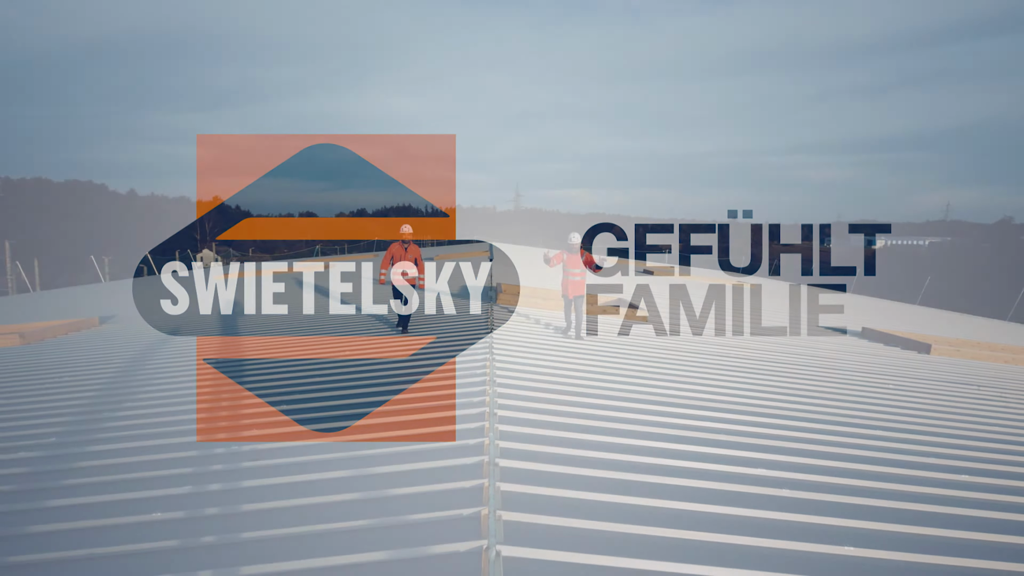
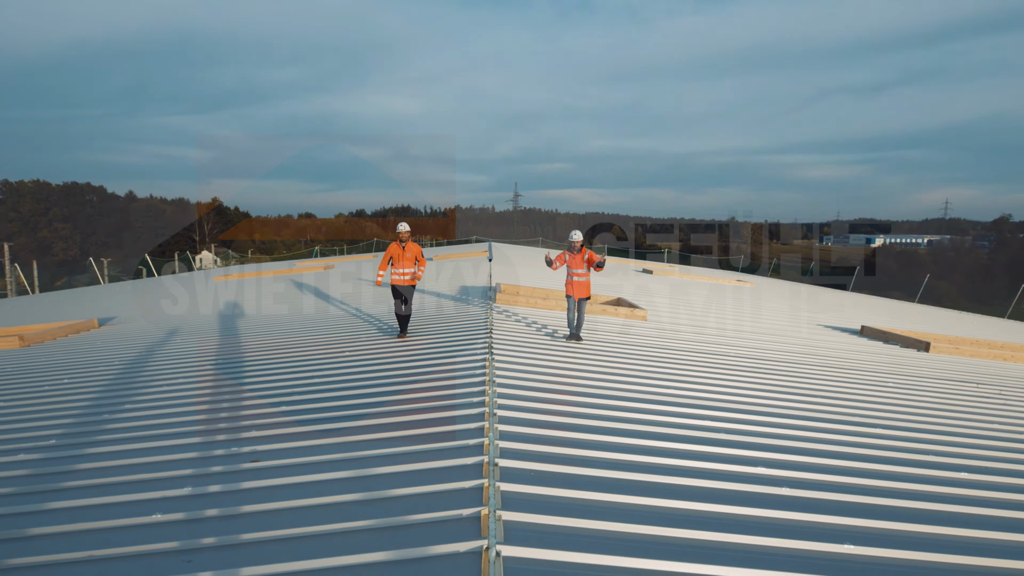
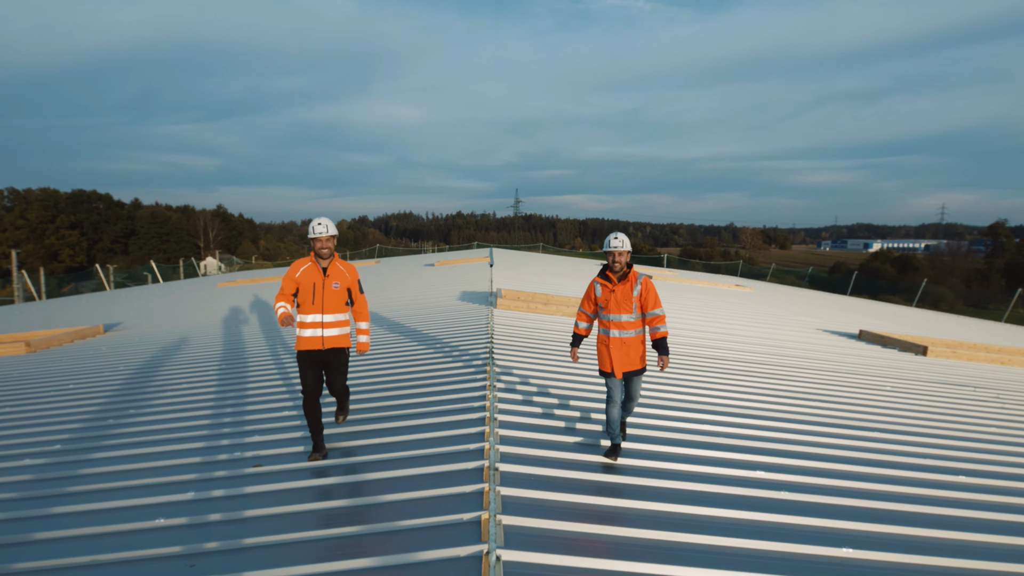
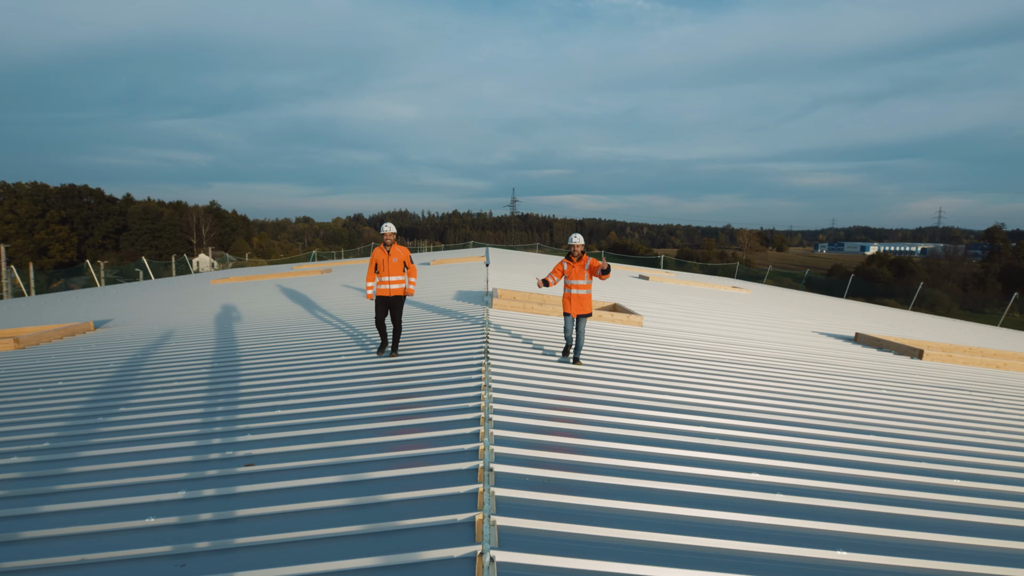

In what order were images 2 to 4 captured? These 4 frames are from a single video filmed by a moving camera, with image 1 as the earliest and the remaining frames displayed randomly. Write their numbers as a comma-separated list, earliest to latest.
2, 4, 3
